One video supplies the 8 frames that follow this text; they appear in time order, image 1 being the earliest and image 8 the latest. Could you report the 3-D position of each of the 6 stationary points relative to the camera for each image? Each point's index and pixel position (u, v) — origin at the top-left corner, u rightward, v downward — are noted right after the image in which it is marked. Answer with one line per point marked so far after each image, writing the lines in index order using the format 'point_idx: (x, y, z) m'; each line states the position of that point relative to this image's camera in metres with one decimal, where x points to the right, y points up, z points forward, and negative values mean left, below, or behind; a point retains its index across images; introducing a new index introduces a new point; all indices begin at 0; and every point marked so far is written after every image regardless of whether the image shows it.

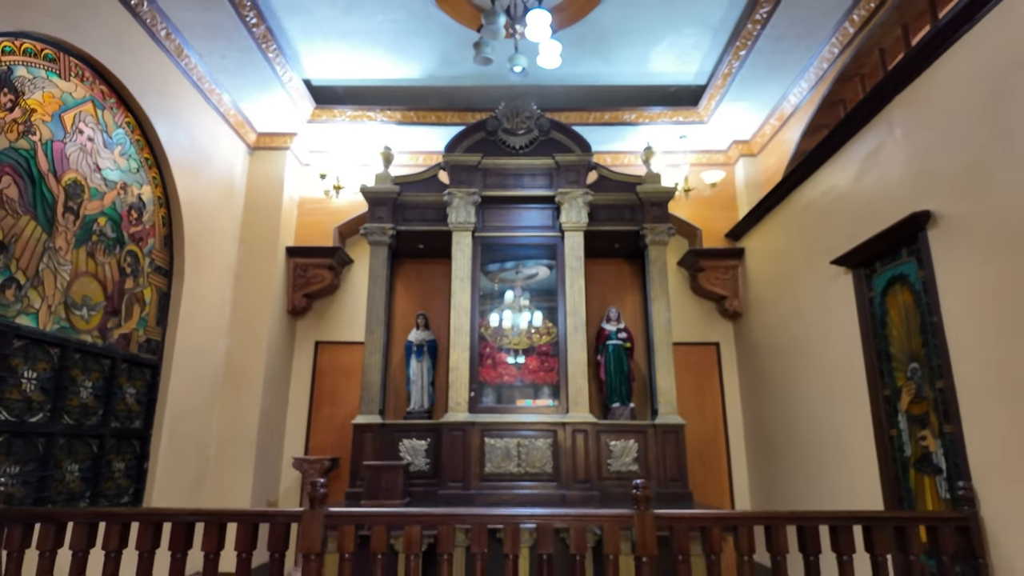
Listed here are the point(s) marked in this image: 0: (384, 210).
0: (-1.3, +0.8, +5.3) m
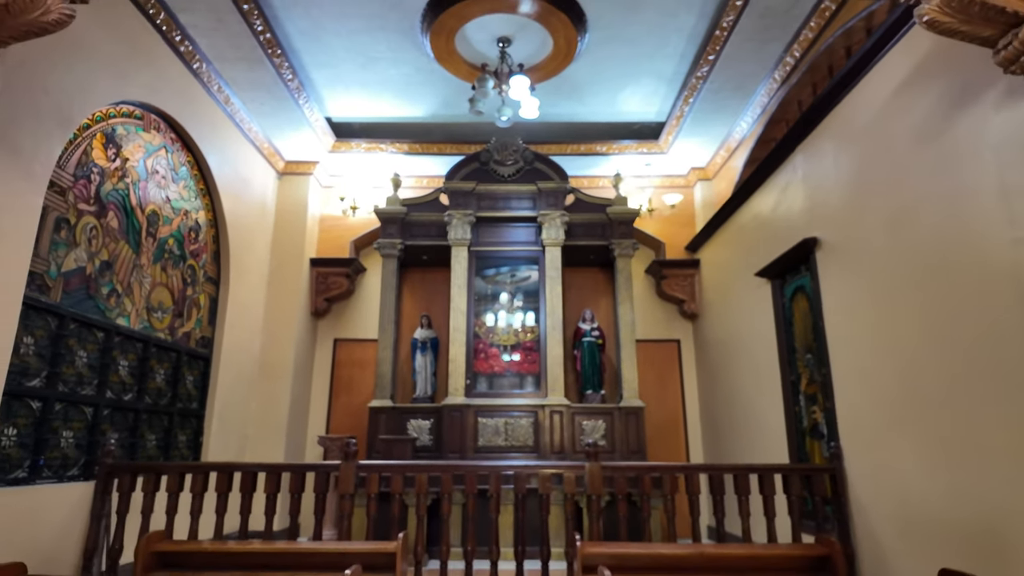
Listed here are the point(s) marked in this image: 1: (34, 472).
0: (-1.4, +0.7, +6.2) m
1: (-3.2, -1.2, +3.3) m
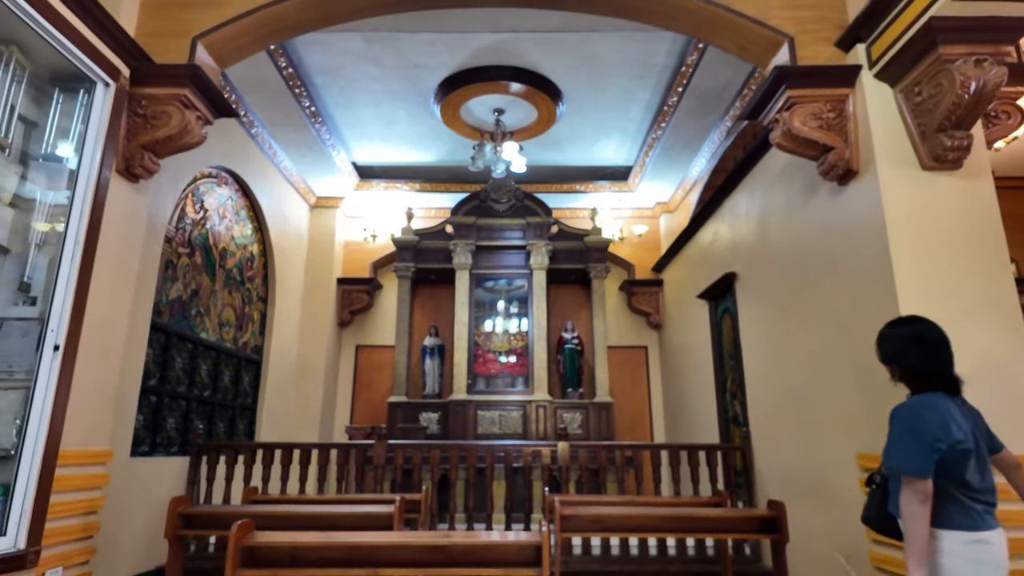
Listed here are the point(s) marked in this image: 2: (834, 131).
0: (-1.5, +0.5, +7.4) m
1: (-3.3, -1.4, +4.6) m
2: (+2.2, +1.1, +3.4) m
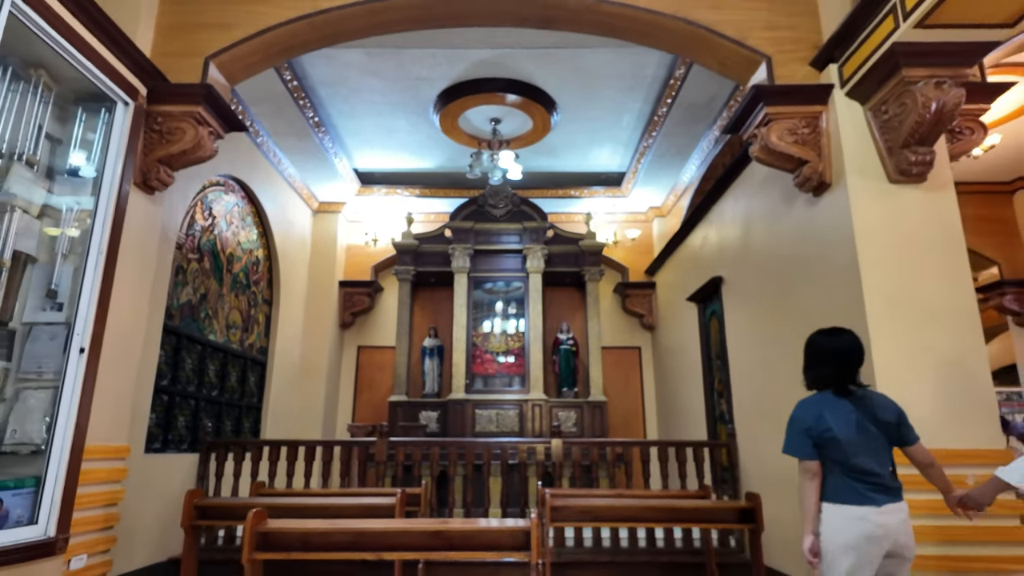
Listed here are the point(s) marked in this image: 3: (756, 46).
0: (-1.6, +0.5, +7.7) m
1: (-3.3, -1.5, +4.8) m
2: (+2.2, +1.0, +3.7) m
3: (+1.8, +1.8, +3.8) m
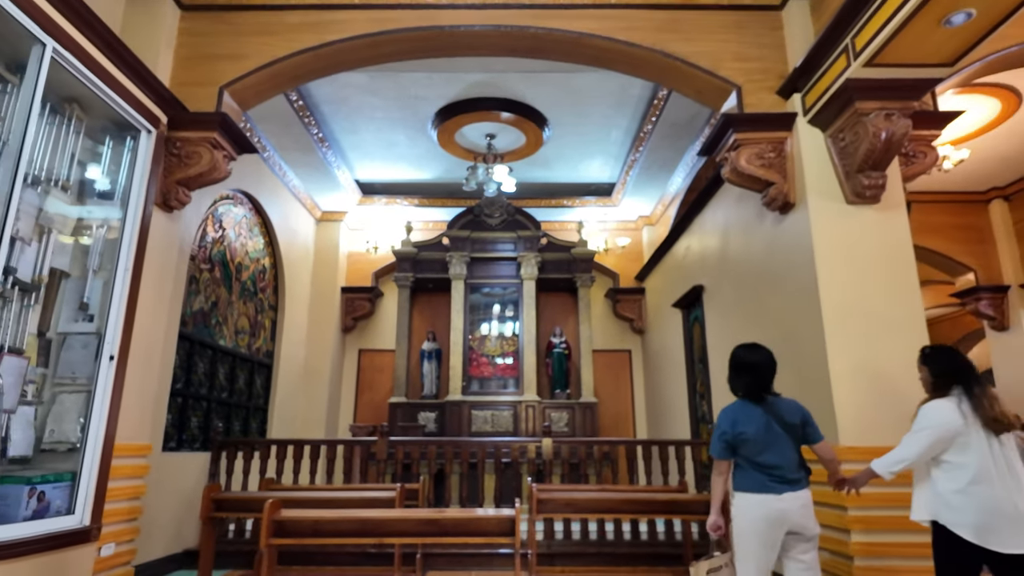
0: (-1.7, +0.4, +8.0) m
1: (-3.4, -1.6, +5.1) m
2: (+2.1, +0.9, +4.0) m
3: (+1.8, +1.7, +4.2) m
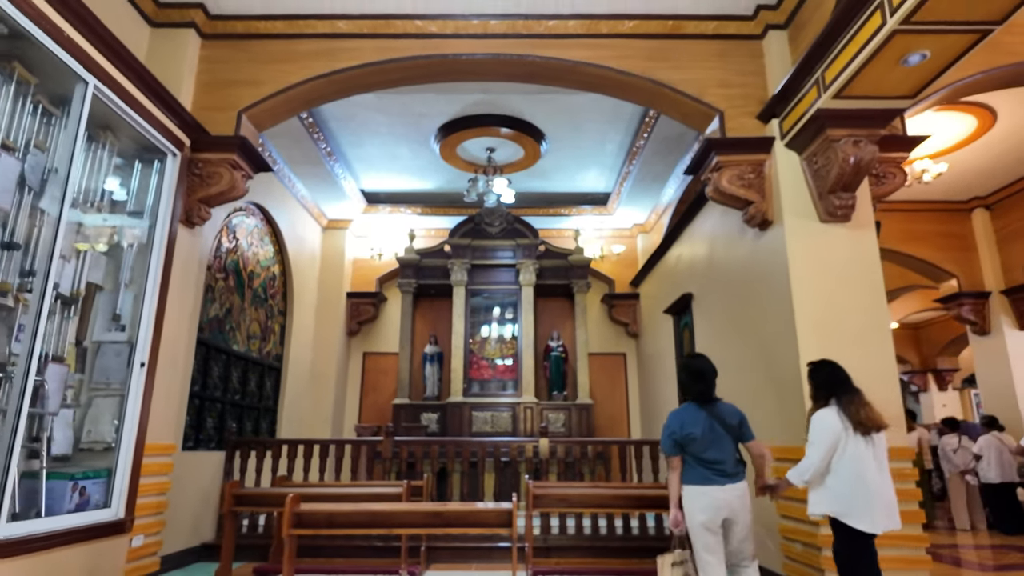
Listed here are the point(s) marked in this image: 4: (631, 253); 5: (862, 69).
0: (-1.7, +0.3, +8.3) m
1: (-3.4, -1.7, +5.4) m
2: (+2.1, +0.9, +4.3) m
3: (+1.8, +1.6, +4.5) m
4: (+2.1, +0.6, +8.8) m
5: (+2.4, +1.5, +3.4) m
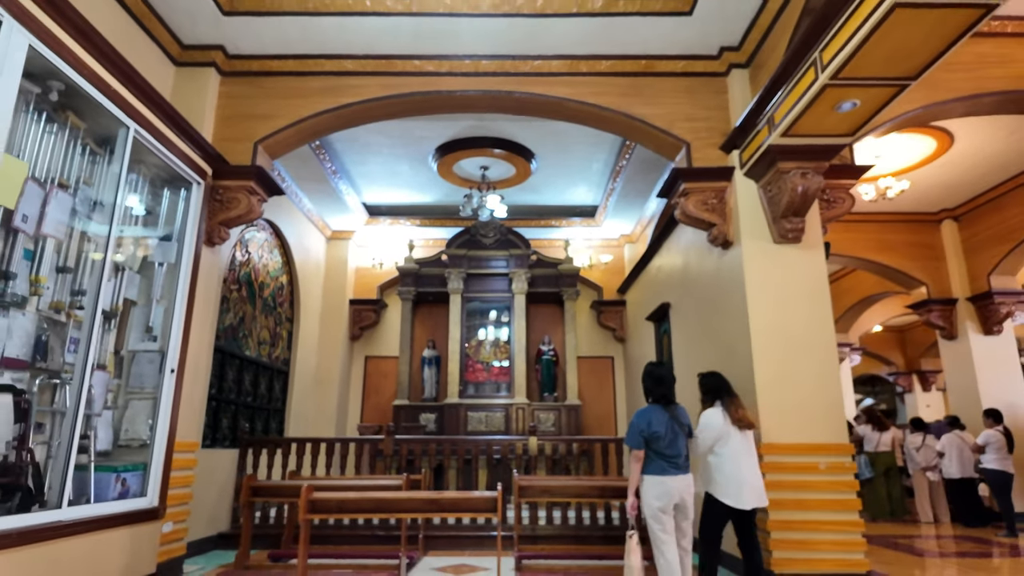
0: (-1.8, +0.2, +8.8) m
1: (-3.5, -1.8, +5.9) m
2: (+2.0, +0.7, +4.8) m
3: (+1.6, +1.5, +5.0) m
4: (+1.9, +0.5, +9.3) m
5: (+2.3, +1.4, +3.9) m
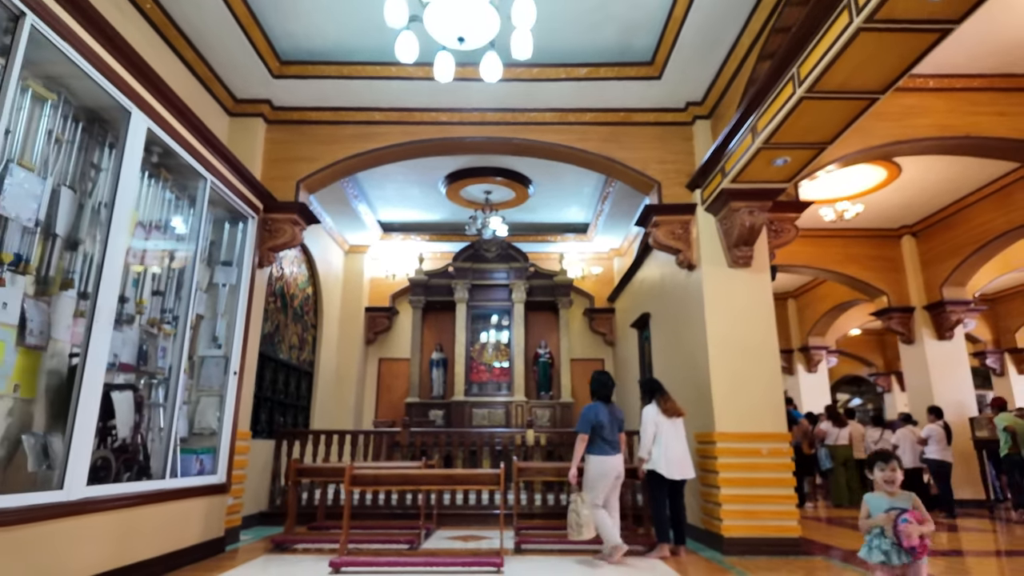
0: (-1.8, 0.0, +9.8) m
1: (-3.5, -2.0, +6.9) m
2: (+2.0, +0.5, +5.8) m
3: (+1.6, +1.3, +5.9) m
4: (+2.0, +0.3, +10.2) m
5: (+2.3, +1.2, +4.9) m
